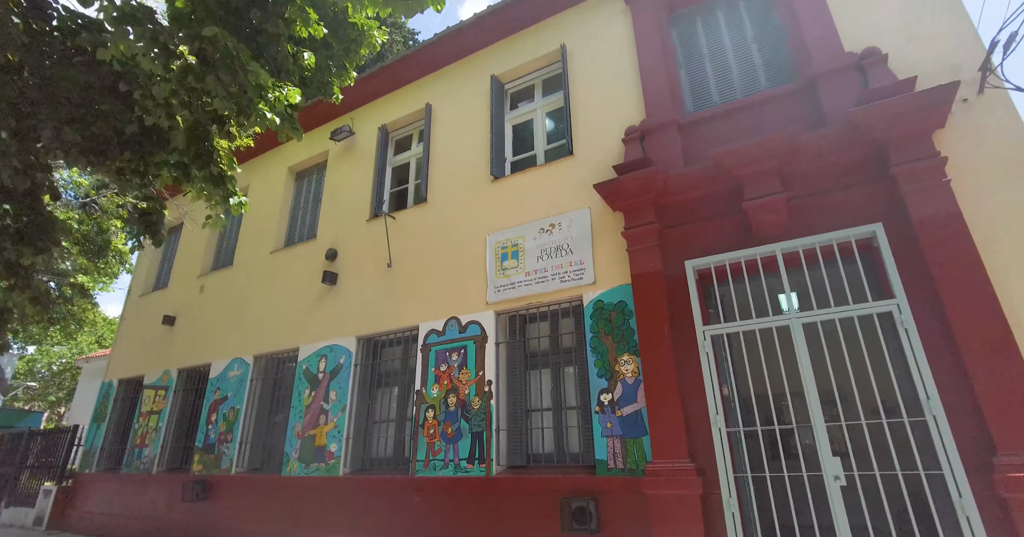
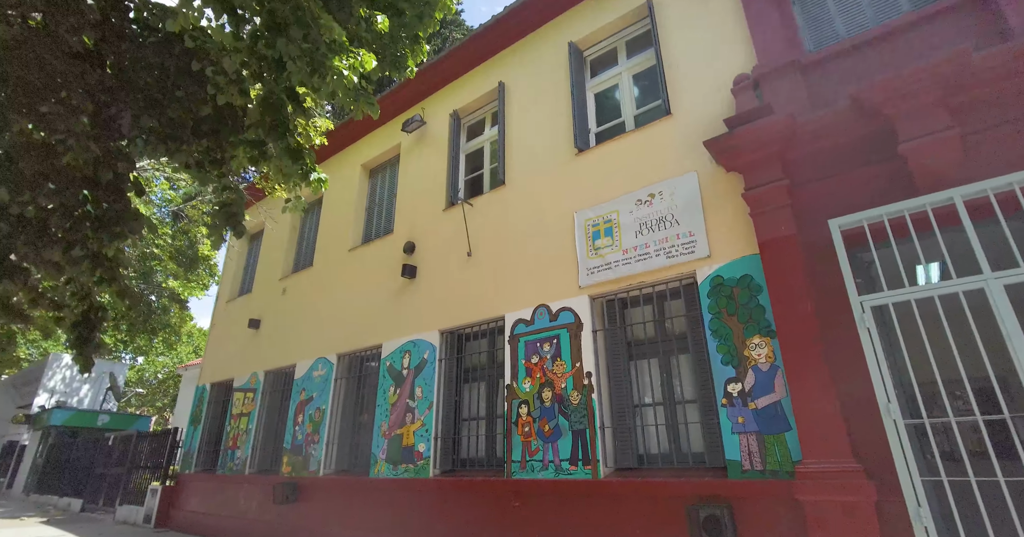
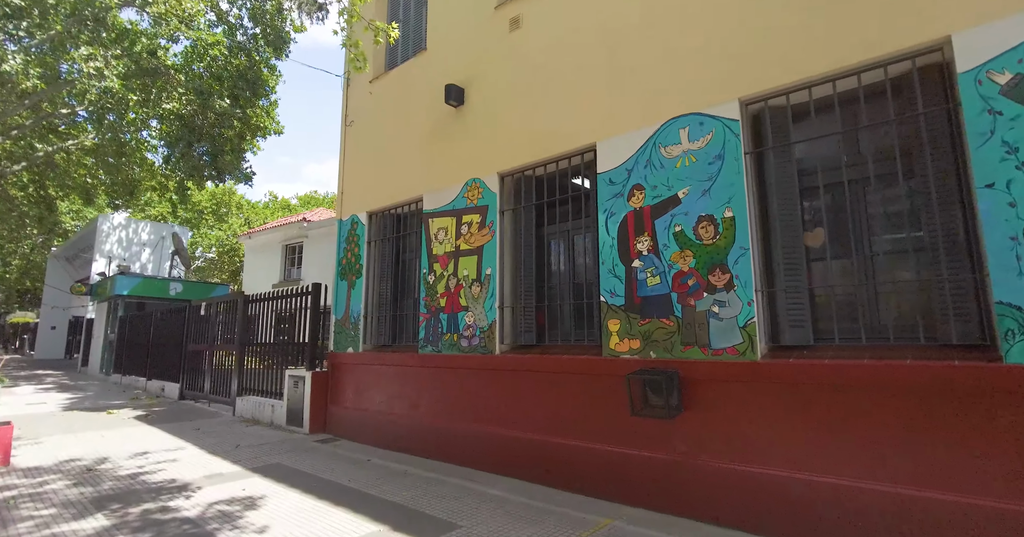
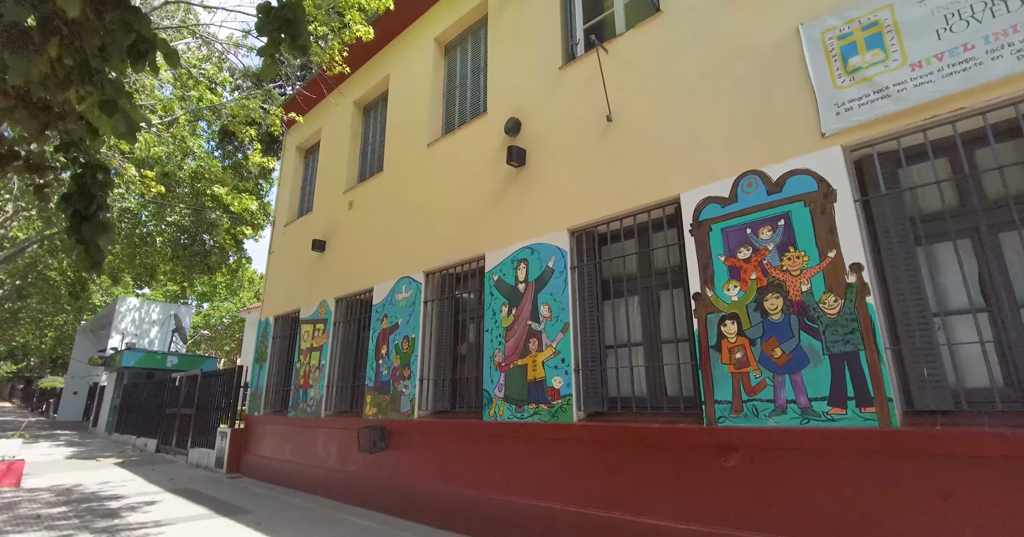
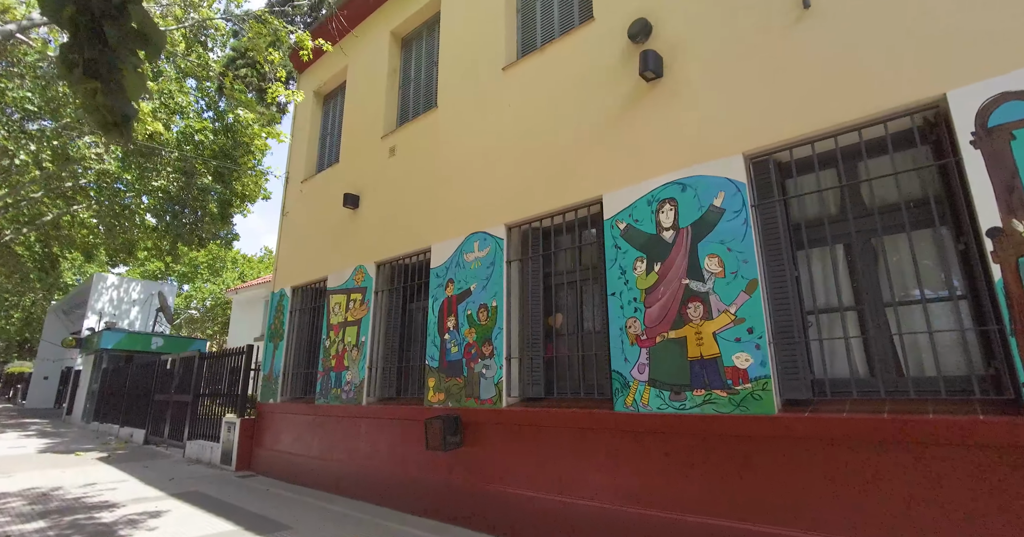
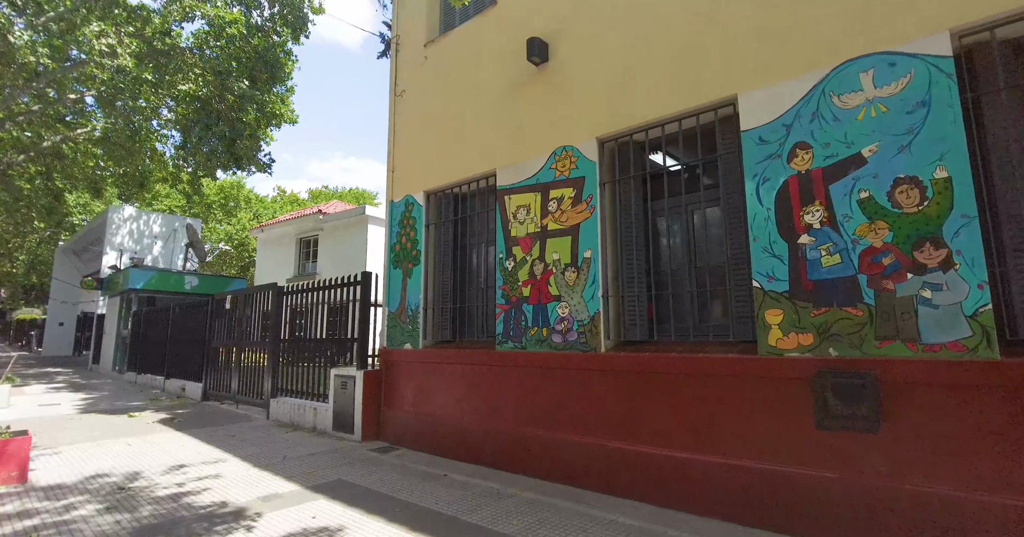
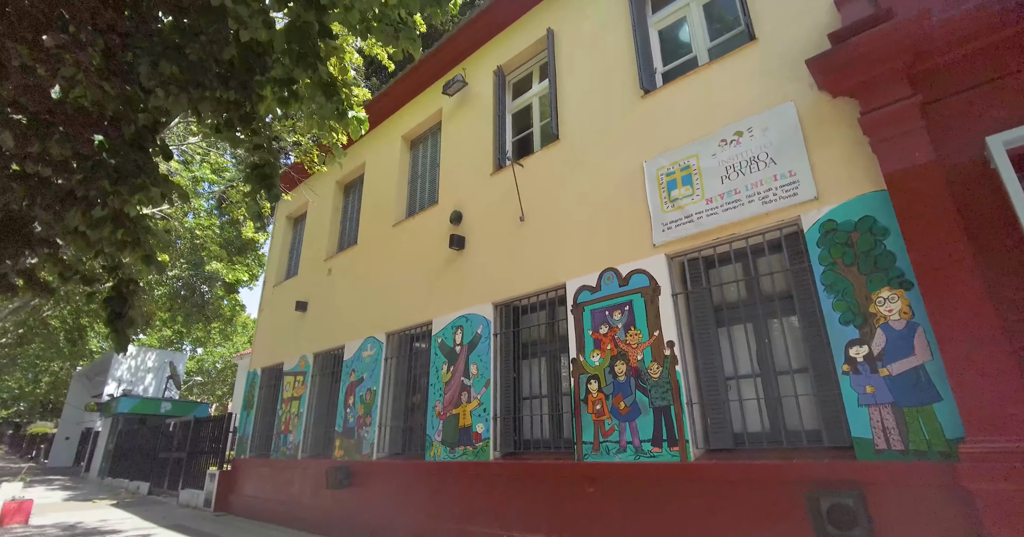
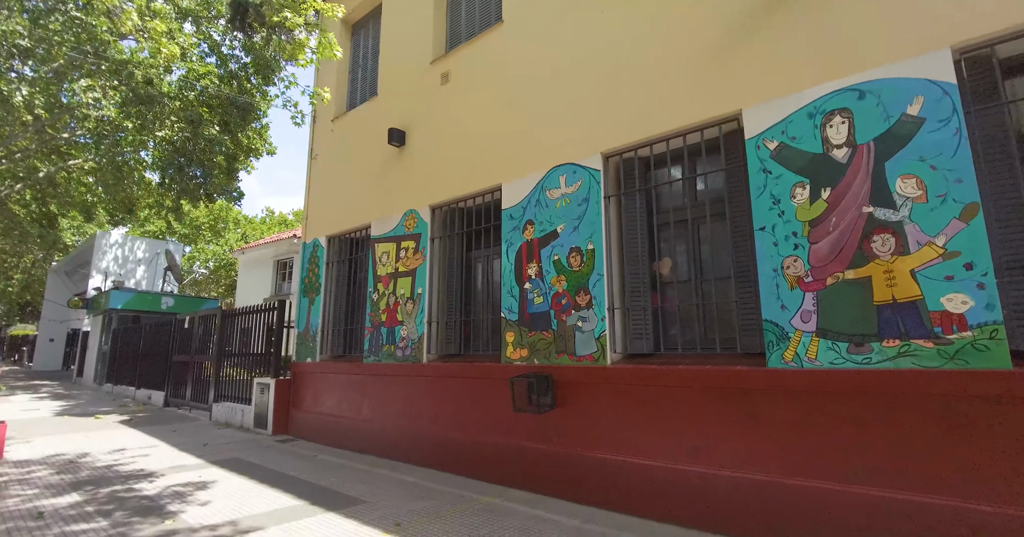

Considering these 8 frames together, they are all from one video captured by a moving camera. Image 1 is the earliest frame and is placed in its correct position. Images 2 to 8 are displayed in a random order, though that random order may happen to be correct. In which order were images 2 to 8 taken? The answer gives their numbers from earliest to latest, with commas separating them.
2, 7, 4, 5, 8, 3, 6
